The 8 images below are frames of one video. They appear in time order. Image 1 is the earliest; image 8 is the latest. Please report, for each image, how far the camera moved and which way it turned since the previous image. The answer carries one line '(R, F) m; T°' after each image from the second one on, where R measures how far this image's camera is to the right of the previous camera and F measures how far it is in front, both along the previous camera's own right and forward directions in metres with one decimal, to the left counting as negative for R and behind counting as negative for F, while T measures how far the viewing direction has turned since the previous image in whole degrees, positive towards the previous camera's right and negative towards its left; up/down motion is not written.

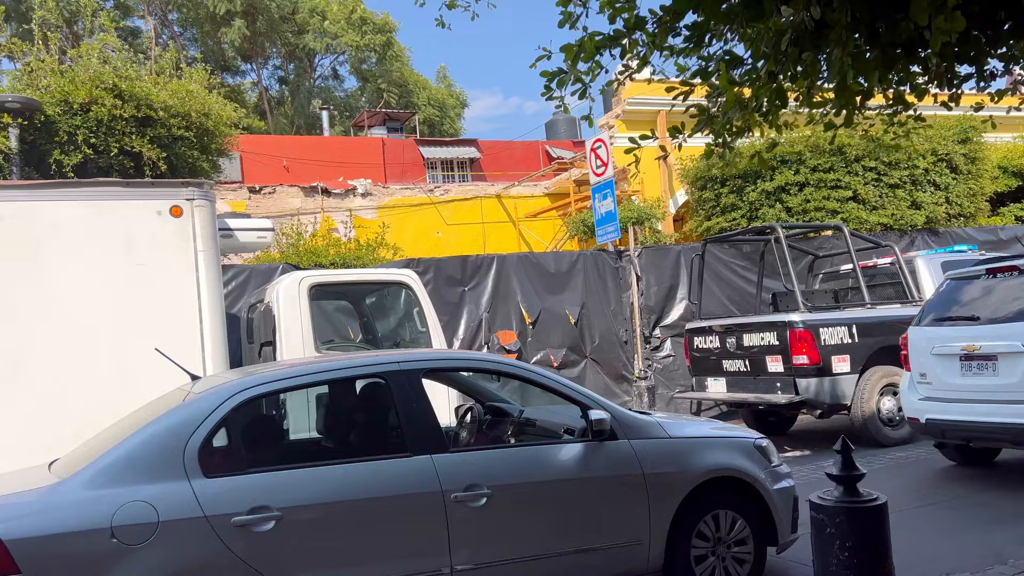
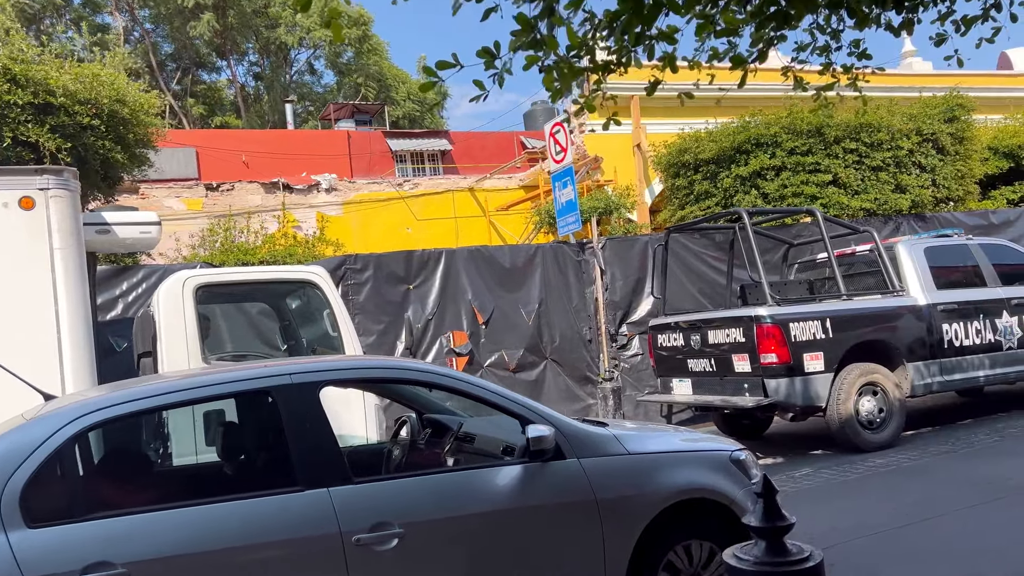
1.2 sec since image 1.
(+0.5, +0.7) m; 0°
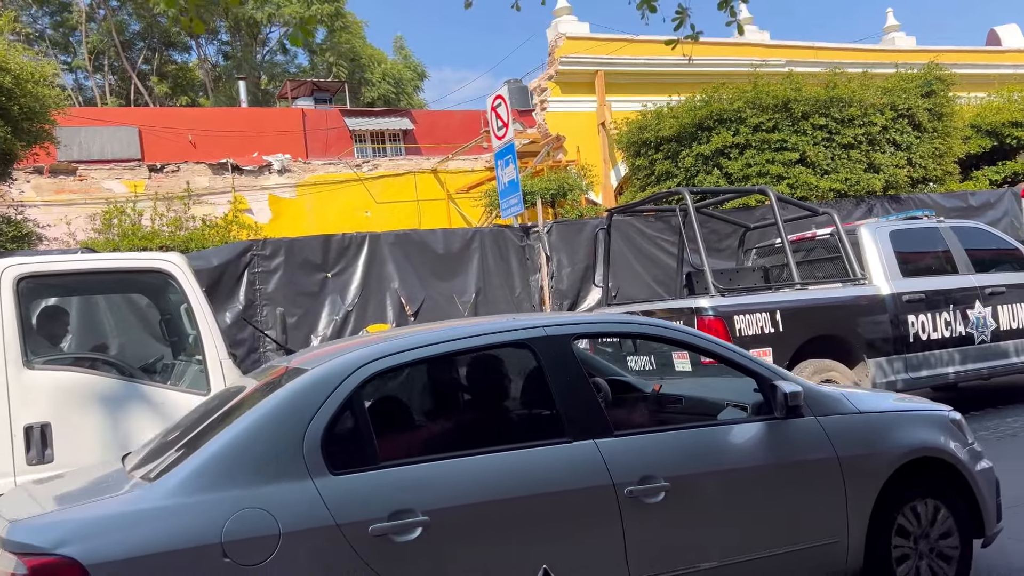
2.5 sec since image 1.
(+0.6, +0.7) m; 0°
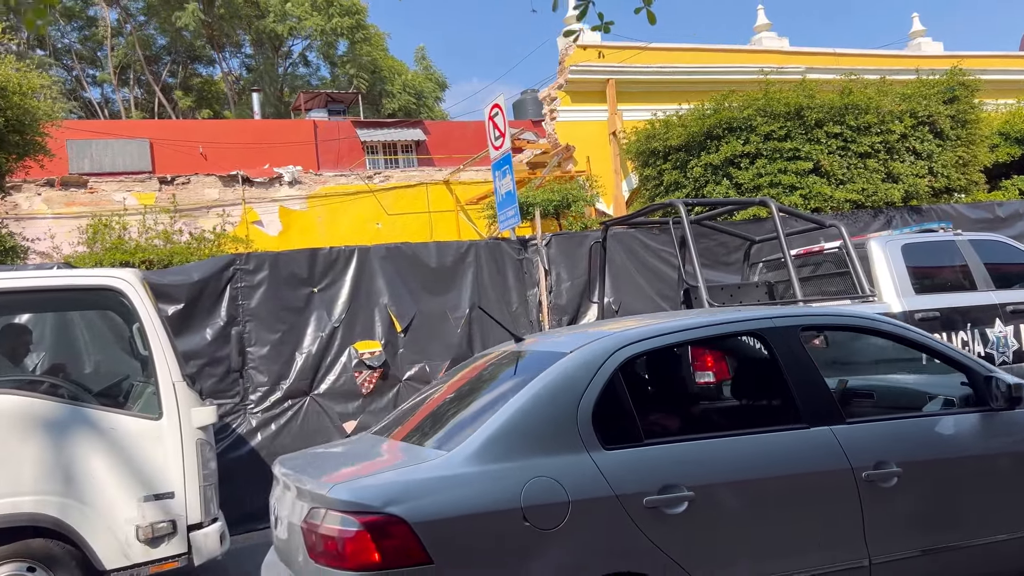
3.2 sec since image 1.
(+0.3, +0.3) m; -2°
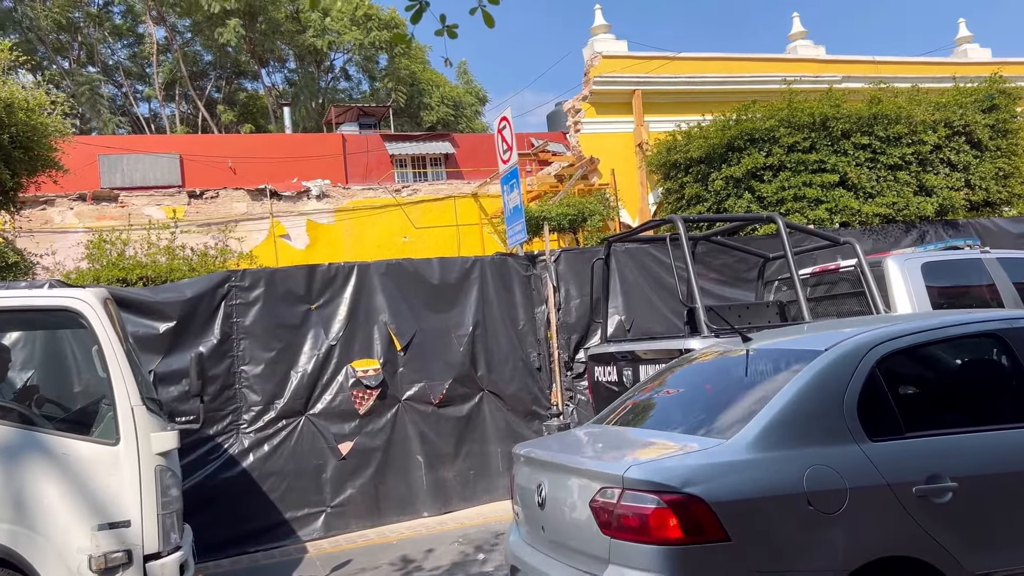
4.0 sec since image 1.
(+0.4, +0.2) m; -3°
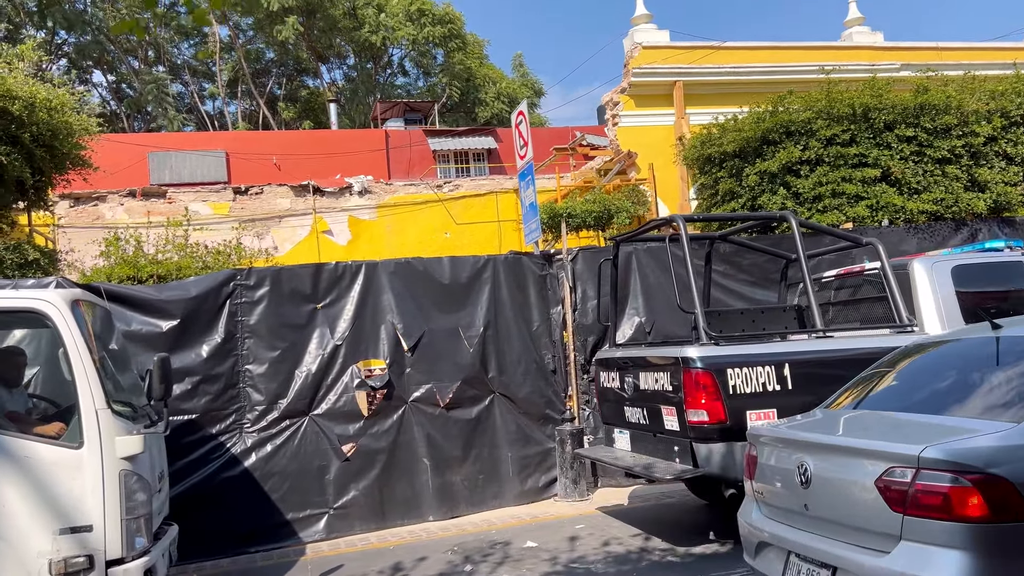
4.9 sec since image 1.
(+0.5, +0.2) m; -5°
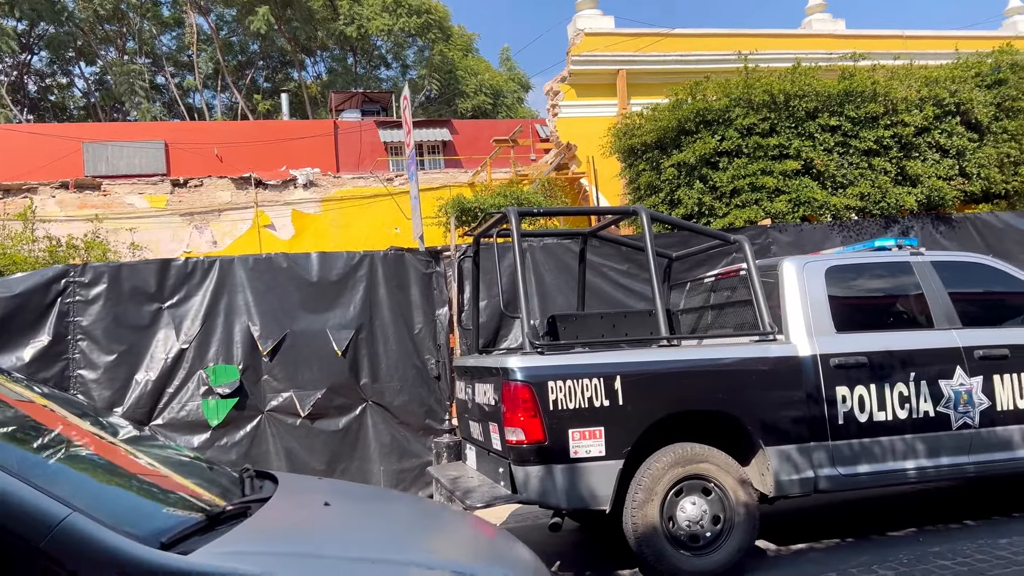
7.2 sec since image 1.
(+1.1, +0.6) m; -1°
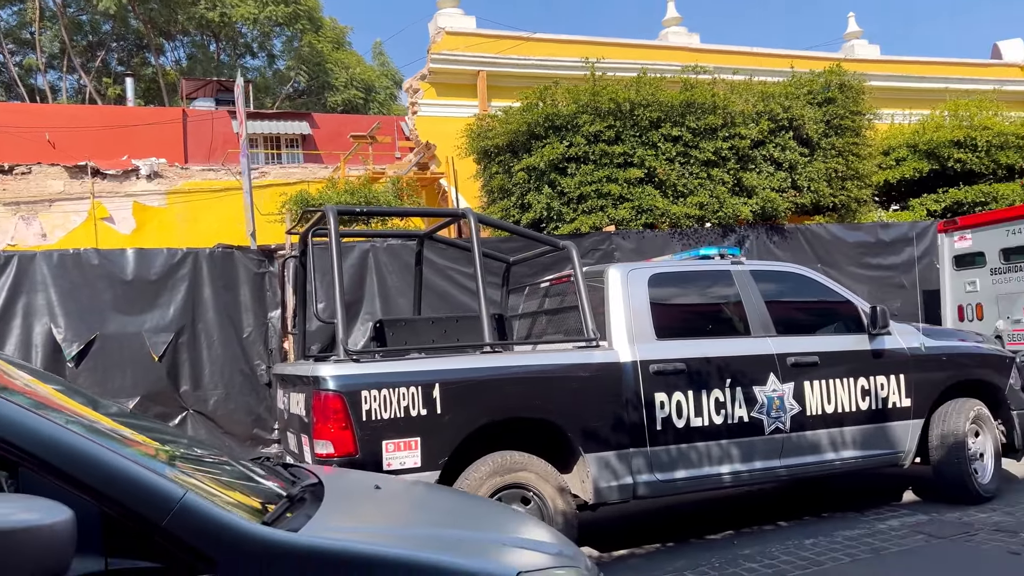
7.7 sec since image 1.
(+0.3, +0.1) m; +9°
